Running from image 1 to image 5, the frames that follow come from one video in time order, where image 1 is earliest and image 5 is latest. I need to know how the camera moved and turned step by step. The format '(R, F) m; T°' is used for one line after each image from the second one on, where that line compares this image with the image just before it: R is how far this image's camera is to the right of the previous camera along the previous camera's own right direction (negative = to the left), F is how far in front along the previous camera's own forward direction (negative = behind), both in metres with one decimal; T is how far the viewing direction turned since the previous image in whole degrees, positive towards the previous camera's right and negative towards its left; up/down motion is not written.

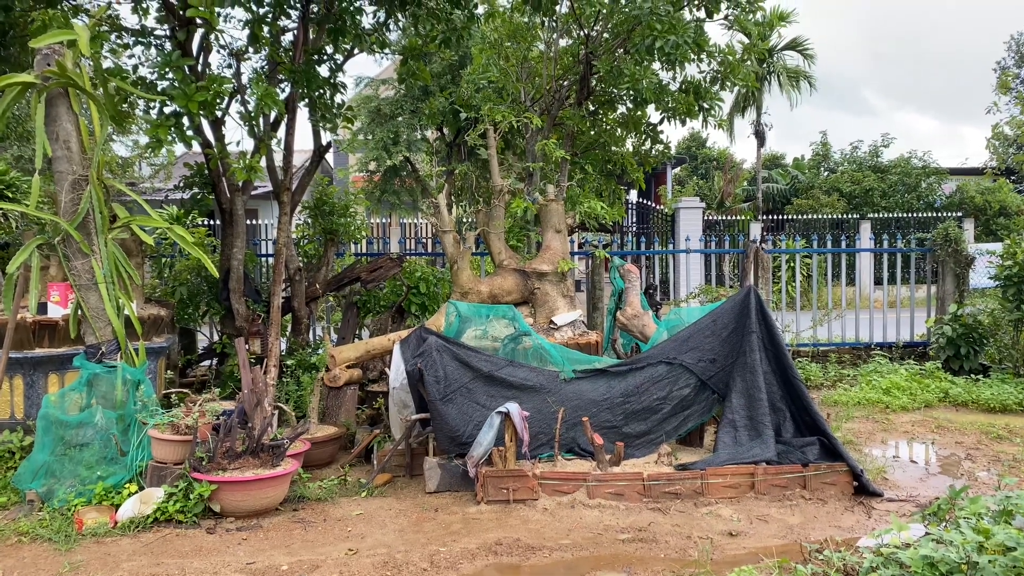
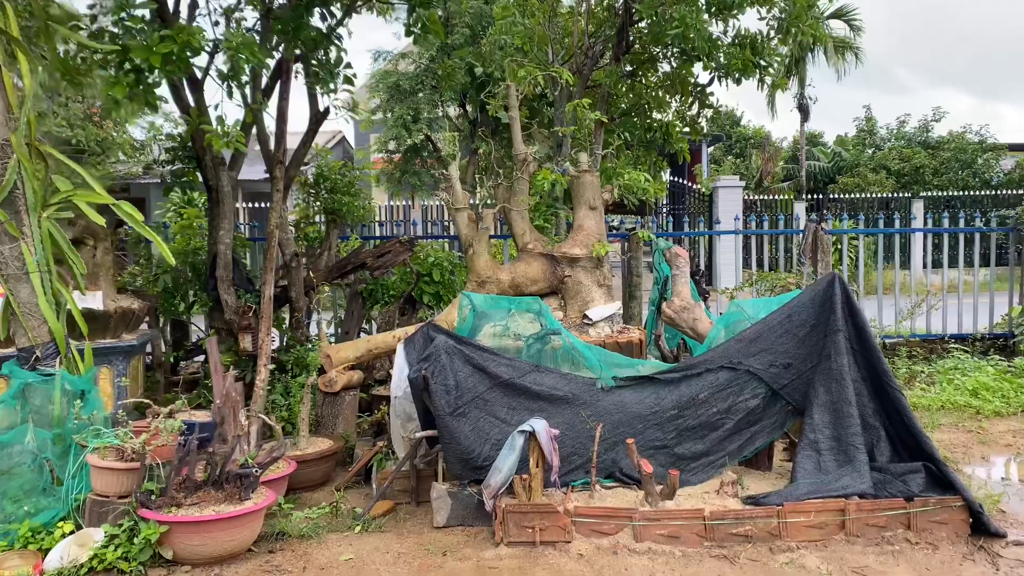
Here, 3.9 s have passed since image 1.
(0.0, +1.0) m; -2°
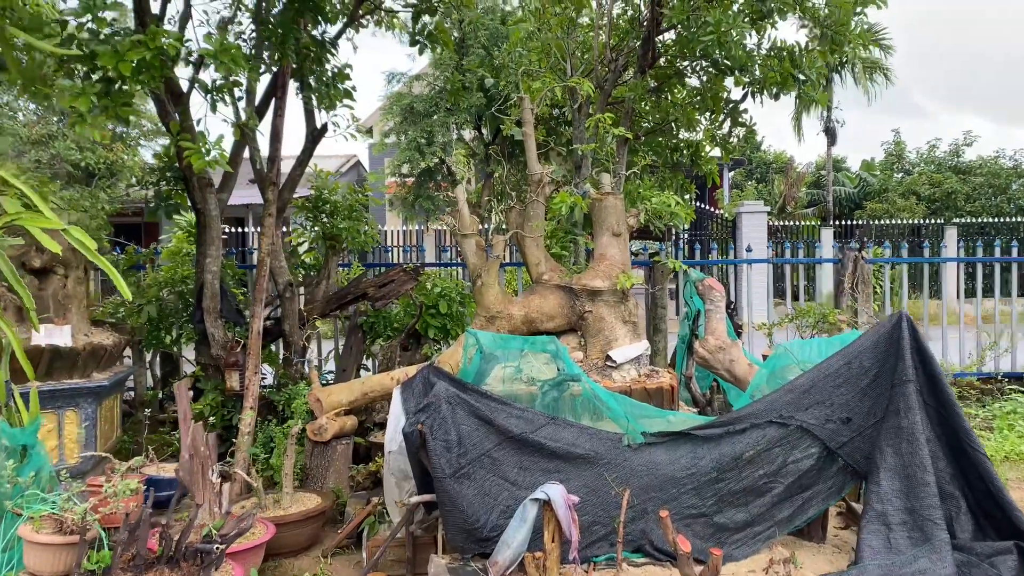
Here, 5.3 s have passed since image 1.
(0.0, +0.6) m; -1°
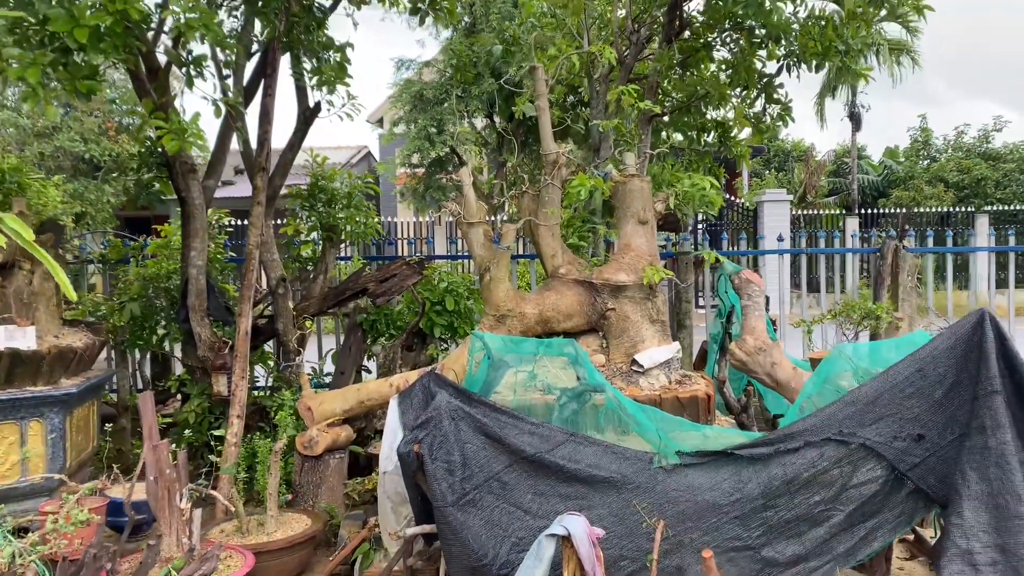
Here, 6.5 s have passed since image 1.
(0.0, +0.5) m; -1°
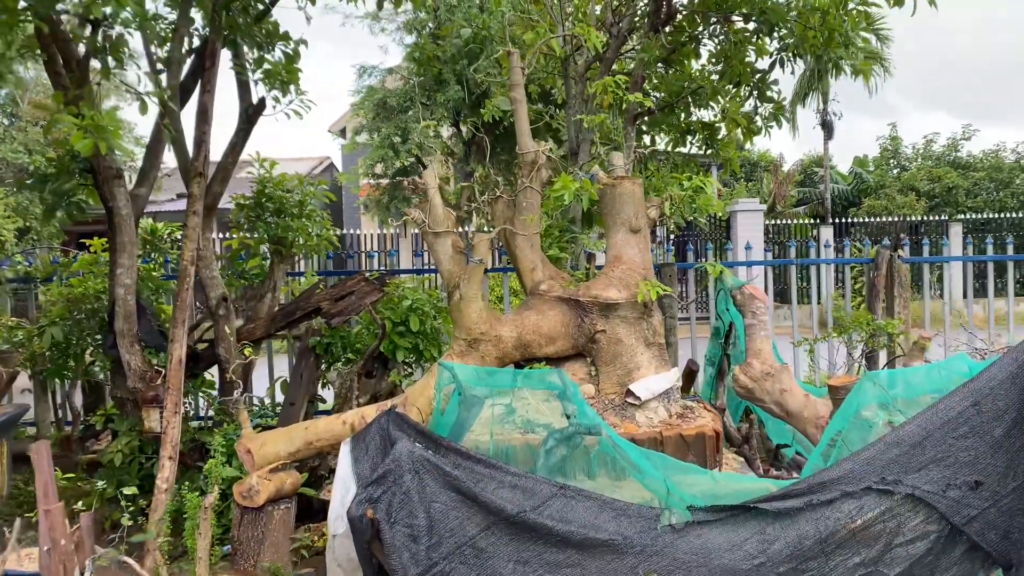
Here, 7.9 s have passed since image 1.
(0.0, +0.6) m; +2°
